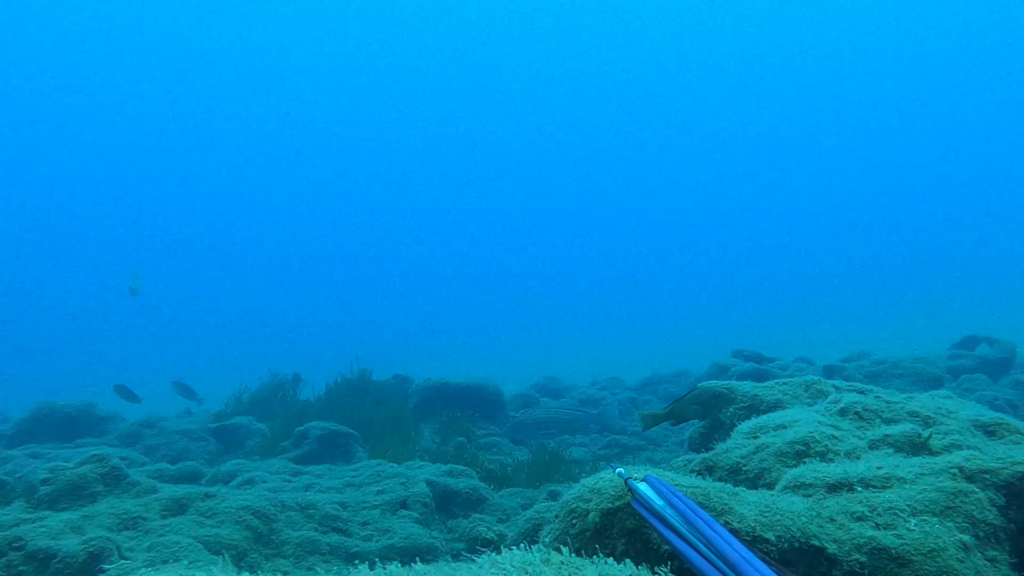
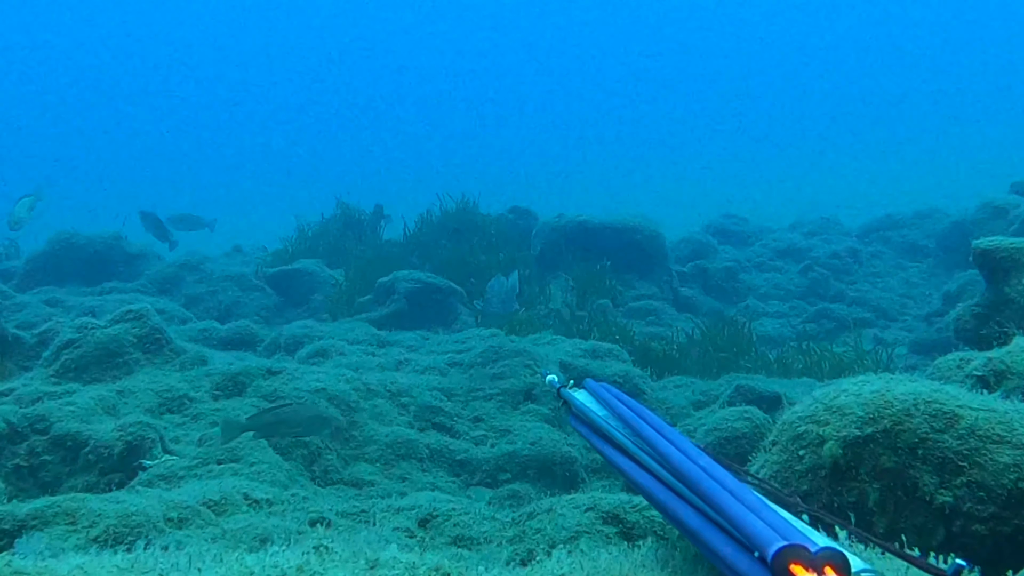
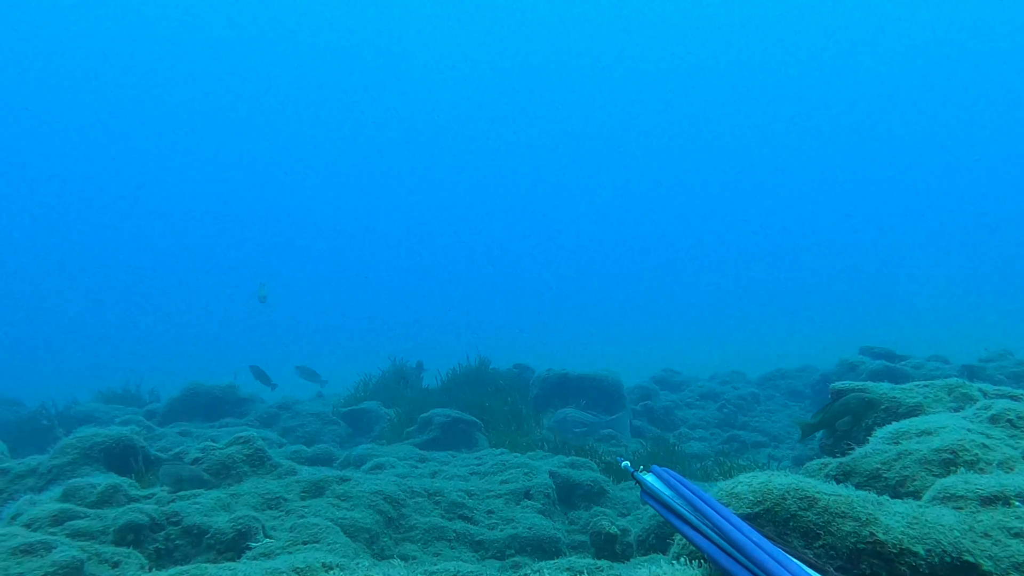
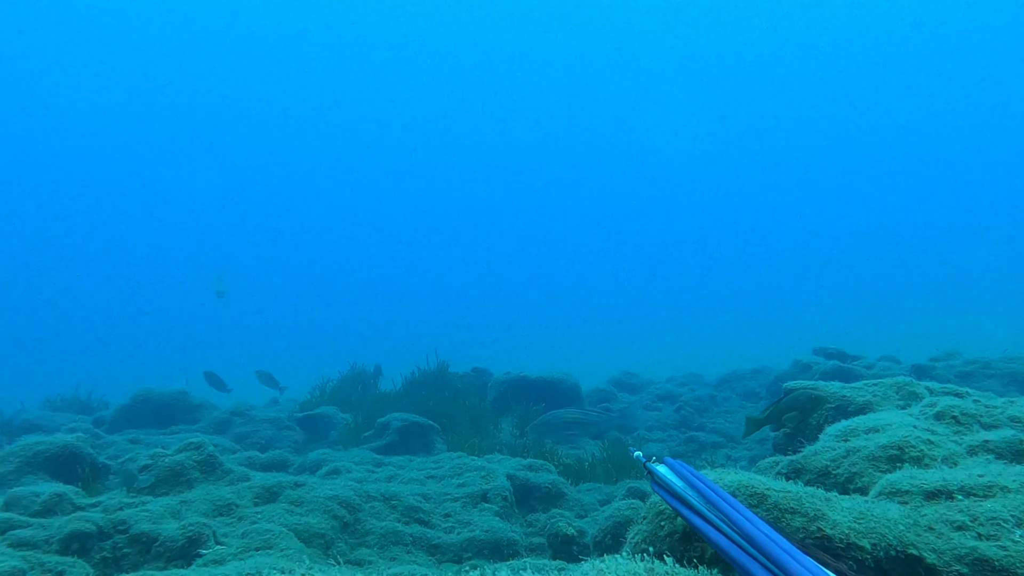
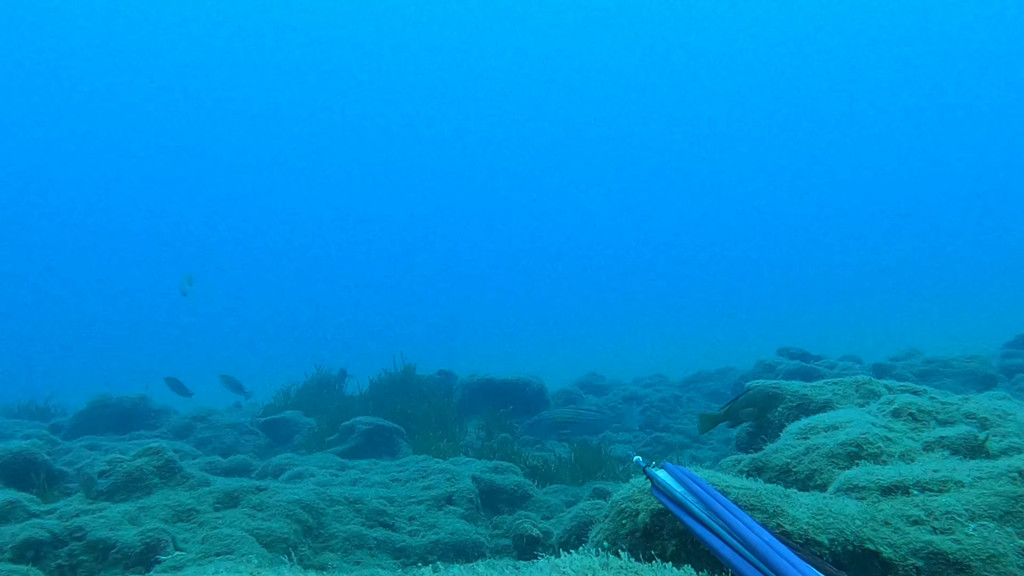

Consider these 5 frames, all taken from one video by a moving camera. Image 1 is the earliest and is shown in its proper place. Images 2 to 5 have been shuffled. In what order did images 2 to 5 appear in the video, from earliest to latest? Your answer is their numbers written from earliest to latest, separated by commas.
5, 4, 3, 2
